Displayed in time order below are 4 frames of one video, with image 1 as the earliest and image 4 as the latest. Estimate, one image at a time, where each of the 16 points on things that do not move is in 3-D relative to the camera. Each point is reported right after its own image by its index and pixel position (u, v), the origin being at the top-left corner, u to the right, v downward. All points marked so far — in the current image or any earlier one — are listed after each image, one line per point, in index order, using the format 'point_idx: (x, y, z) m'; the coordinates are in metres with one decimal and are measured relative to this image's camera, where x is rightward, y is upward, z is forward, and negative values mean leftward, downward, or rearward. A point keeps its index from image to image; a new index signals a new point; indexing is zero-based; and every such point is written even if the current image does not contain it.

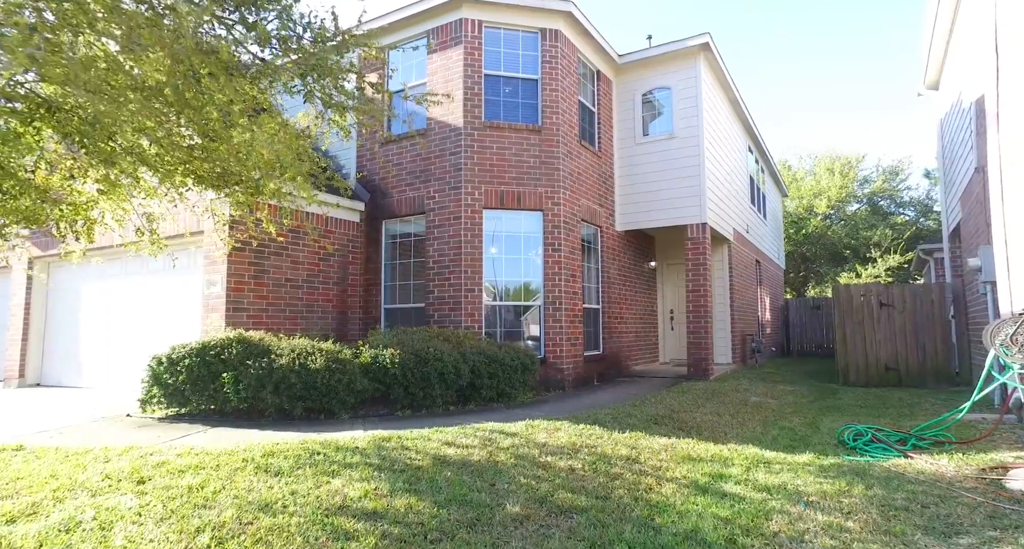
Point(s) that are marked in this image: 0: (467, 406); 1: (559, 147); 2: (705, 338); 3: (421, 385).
0: (-0.6, -1.7, +6.9) m
1: (+0.8, +2.1, +8.9) m
2: (+3.4, -1.1, +9.7) m
3: (-1.1, -1.3, +6.5) m
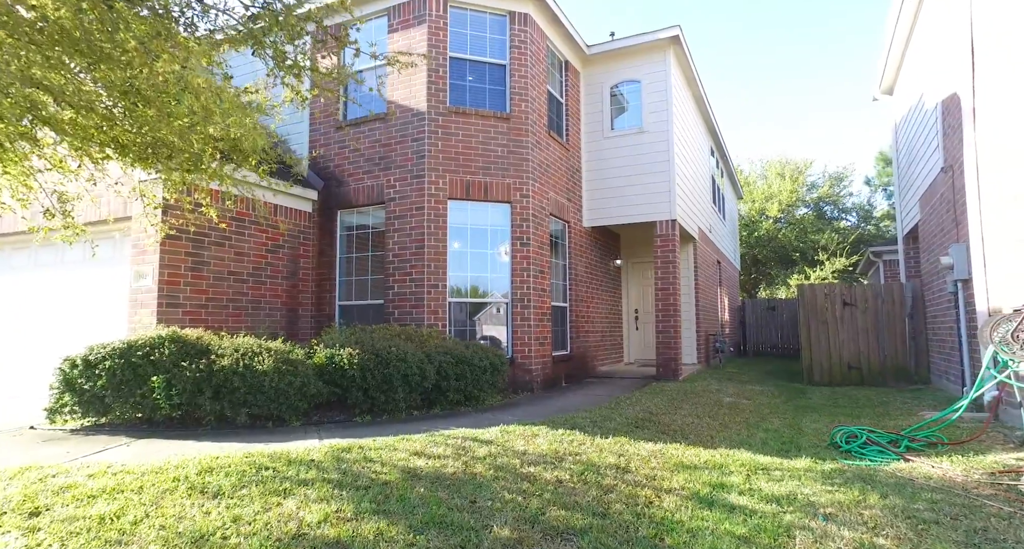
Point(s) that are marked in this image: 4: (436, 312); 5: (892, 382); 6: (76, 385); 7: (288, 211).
0: (-0.9, -1.6, +6.3) m
1: (+0.3, +2.2, +8.5) m
2: (+2.8, -1.1, +9.5) m
3: (-1.4, -1.2, +5.9) m
4: (-1.1, -0.5, +7.8) m
5: (+6.4, -1.8, +9.3) m
6: (-4.1, -1.0, +5.2) m
7: (-3.3, +0.9, +8.1) m
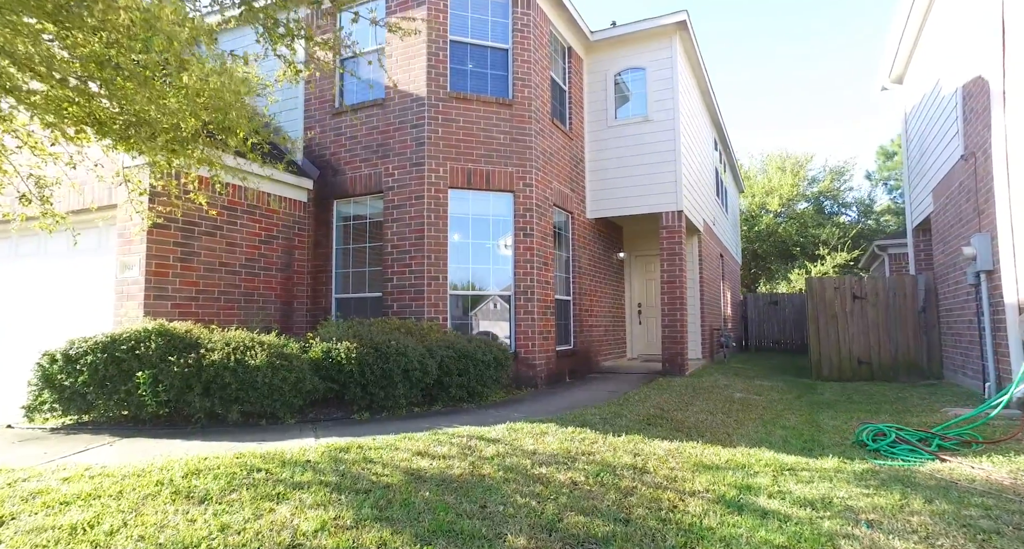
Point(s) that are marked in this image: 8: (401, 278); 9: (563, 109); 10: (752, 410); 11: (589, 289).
0: (-0.9, -1.5, +6.1) m
1: (+0.3, +2.3, +8.2) m
2: (+2.8, -1.0, +9.2) m
3: (-1.3, -1.1, +5.6) m
4: (-1.0, -0.4, +7.5) m
5: (+6.5, -1.7, +9.0) m
6: (-4.0, -0.9, +4.9) m
7: (-3.3, +1.1, +7.8) m
8: (-1.6, 0.0, +7.6) m
9: (+0.9, +2.9, +9.6) m
10: (+2.8, -1.6, +6.3) m
11: (+1.4, -0.3, +10.0) m
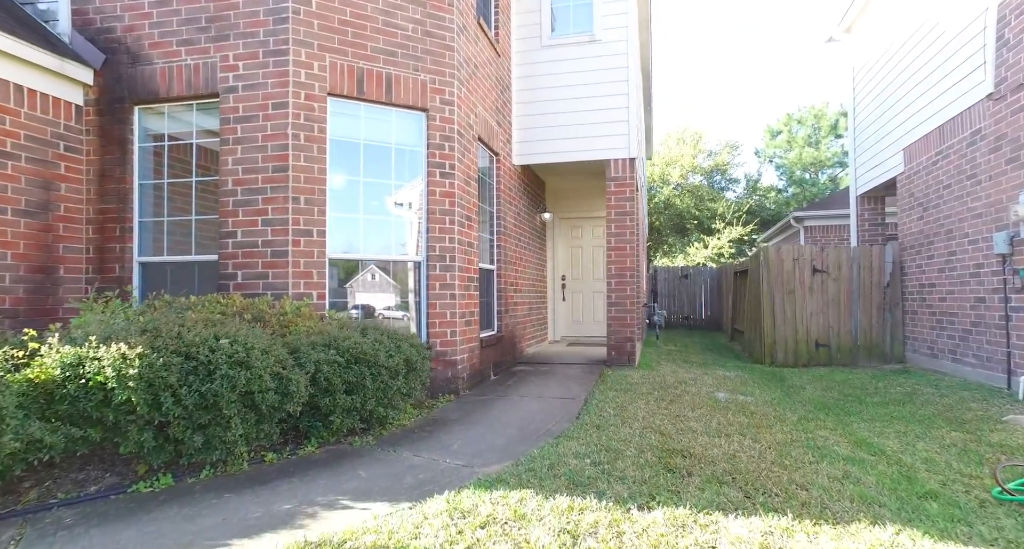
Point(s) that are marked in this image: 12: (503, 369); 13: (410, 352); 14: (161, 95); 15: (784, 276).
0: (-1.4, -1.1, +3.5) m
1: (-0.6, +2.7, +5.7) m
2: (+1.6, -0.5, +7.4) m
3: (-1.7, -0.8, +3.0) m
4: (-1.8, 0.0, +4.8) m
5: (+5.2, -1.3, +8.0) m
6: (-4.2, -0.6, +1.6) m
7: (-4.0, +1.5, +4.6) m
8: (-2.3, +0.4, +4.9) m
9: (-0.3, +3.4, +7.1) m
10: (+2.1, -1.2, +4.5) m
11: (0.0, +0.3, +7.8) m
12: (-0.1, -1.2, +7.0) m
13: (-0.8, -0.6, +4.2) m
14: (-3.2, +1.7, +5.0) m
15: (+4.1, 0.0, +8.1) m
